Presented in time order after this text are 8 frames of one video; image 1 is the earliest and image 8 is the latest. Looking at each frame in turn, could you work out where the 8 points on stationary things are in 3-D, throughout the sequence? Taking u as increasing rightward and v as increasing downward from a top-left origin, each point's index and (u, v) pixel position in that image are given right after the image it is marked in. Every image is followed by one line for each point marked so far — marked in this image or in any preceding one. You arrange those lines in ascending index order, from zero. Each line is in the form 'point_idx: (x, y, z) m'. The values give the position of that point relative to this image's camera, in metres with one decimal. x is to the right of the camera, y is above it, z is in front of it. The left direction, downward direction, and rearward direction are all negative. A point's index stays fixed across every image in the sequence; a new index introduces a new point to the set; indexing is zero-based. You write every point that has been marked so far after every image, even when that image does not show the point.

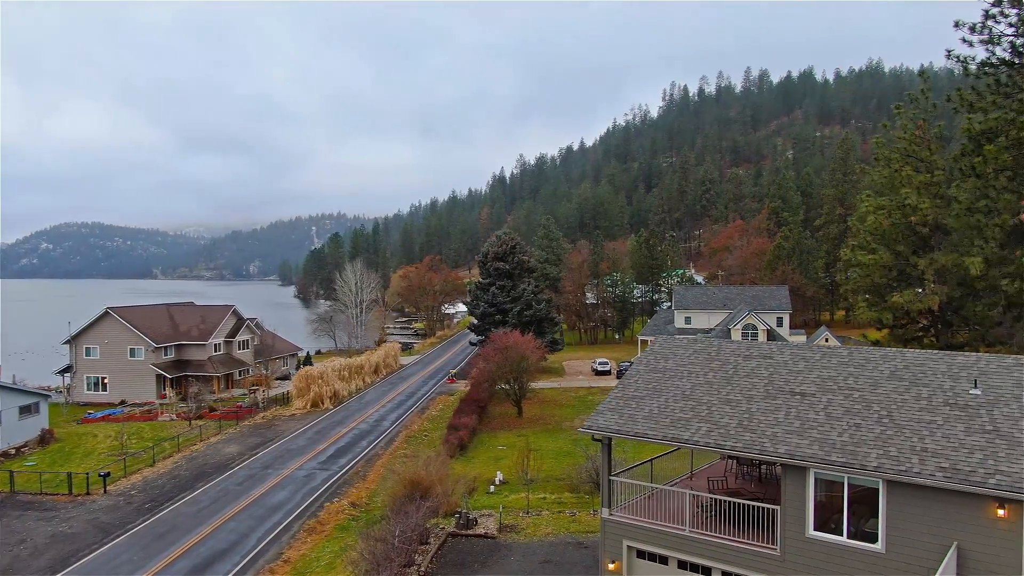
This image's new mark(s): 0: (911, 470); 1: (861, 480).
0: (+5.1, -2.3, +9.9) m
1: (+4.7, -2.6, +10.5) m
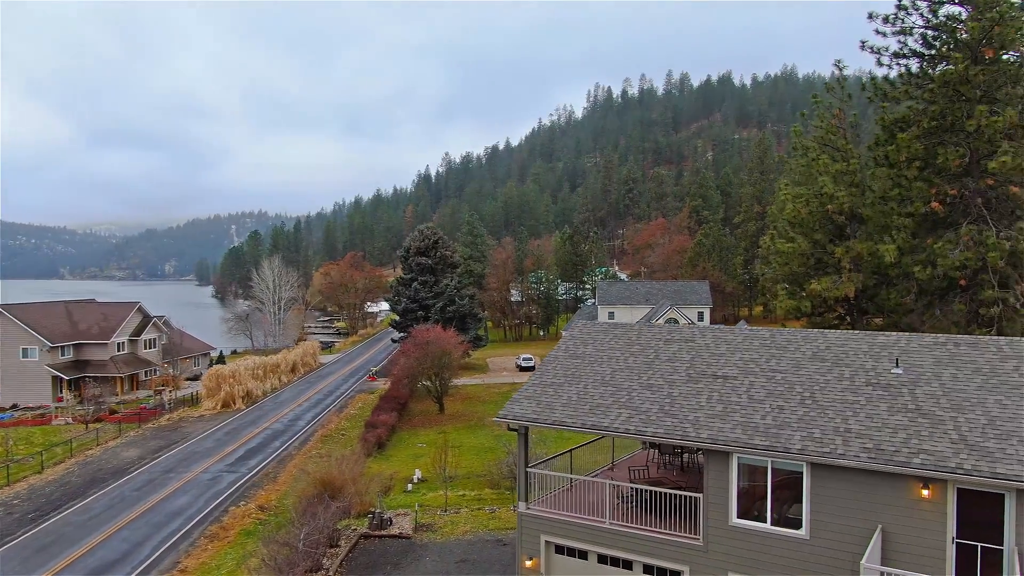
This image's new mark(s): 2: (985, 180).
0: (+3.9, -2.0, +9.5) m
1: (+3.5, -2.3, +10.1) m
2: (+12.1, +2.7, +20.0) m
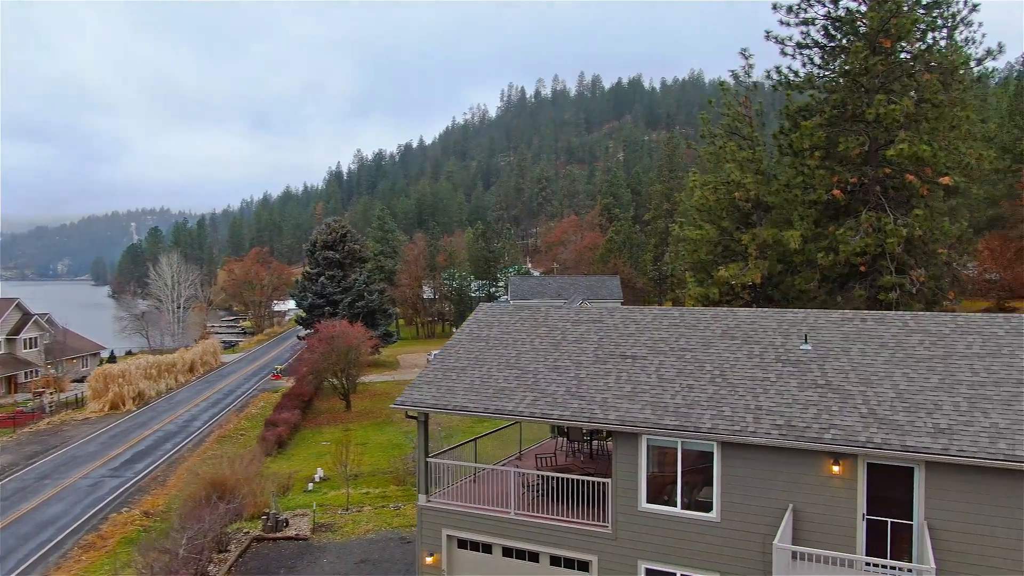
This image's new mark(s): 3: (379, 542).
0: (+2.7, -1.6, +9.2) m
1: (+2.3, -1.9, +9.6) m
2: (+9.7, +3.1, +20.4) m
3: (-2.8, -5.3, +16.5) m
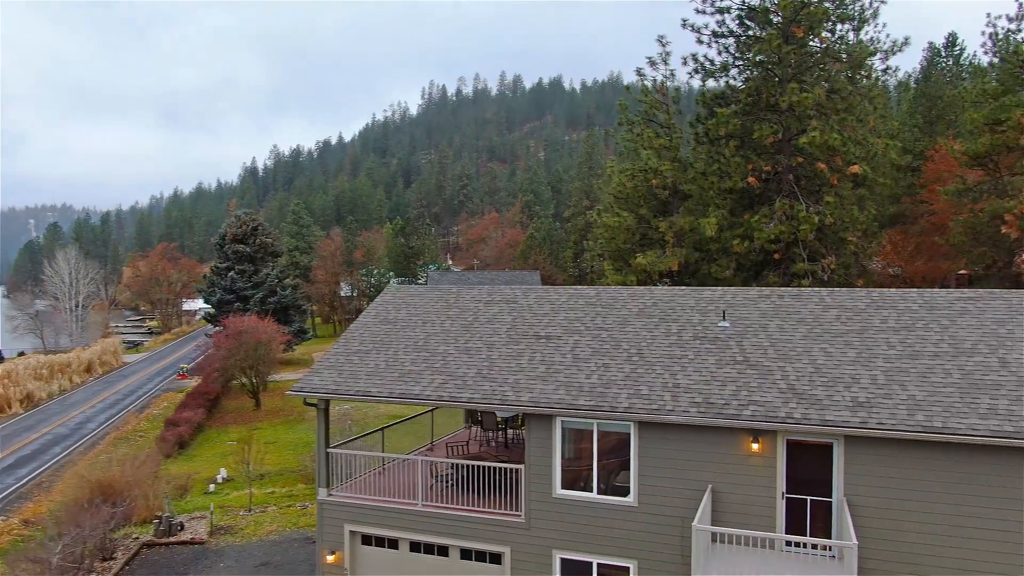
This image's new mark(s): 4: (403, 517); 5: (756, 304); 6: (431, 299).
0: (+1.7, -1.3, +8.7) m
1: (+1.2, -1.6, +9.1) m
2: (+7.5, +3.4, +20.6) m
3: (-4.5, -5.0, +15.4) m
4: (-1.4, -3.0, +10.2) m
5: (+3.2, -0.2, +10.4) m
6: (-1.3, -0.2, +12.3) m
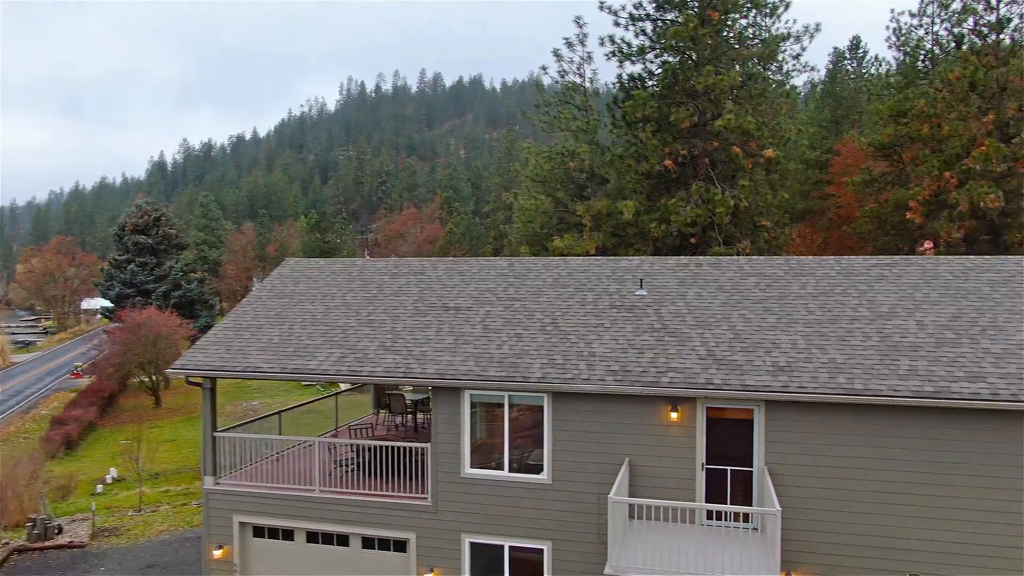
0: (+0.7, -0.9, +8.2) m
1: (+0.1, -1.2, +8.5) m
2: (+5.2, +3.9, +20.6) m
3: (-6.2, -4.6, +14.2) m
4: (-2.5, -2.6, +9.3) m
5: (+2.1, +0.2, +10.0) m
6: (-2.6, +0.2, +11.4) m
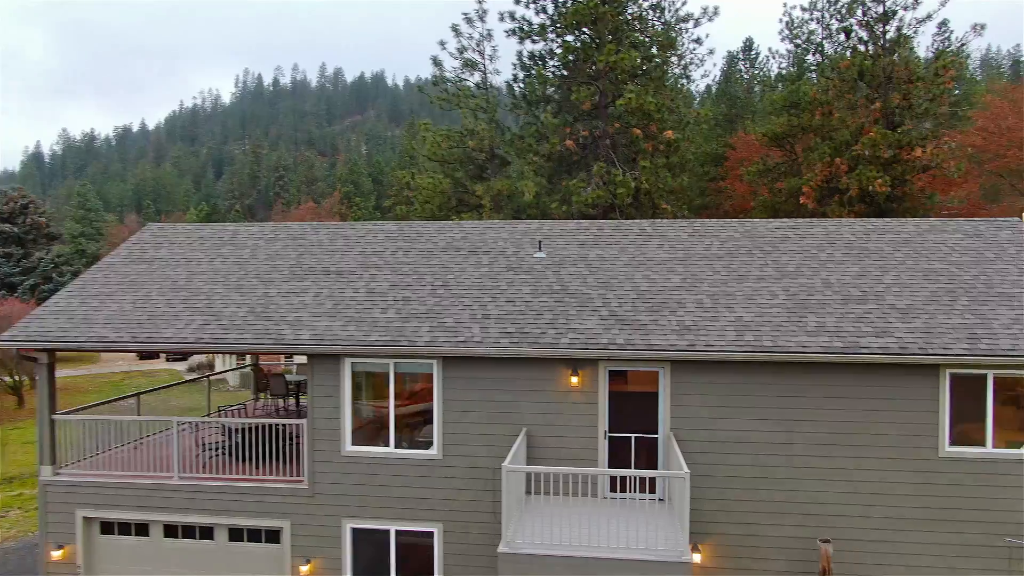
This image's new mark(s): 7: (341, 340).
0: (-0.4, -0.5, +7.4) m
1: (-1.0, -0.8, +7.7) m
2: (+2.6, +4.3, +20.3) m
3: (-7.9, -4.2, +12.6) m
4: (-3.7, -2.1, +8.2) m
5: (+0.8, +0.6, +9.4) m
6: (-4.1, +0.7, +10.2) m
7: (-1.6, -0.5, +7.6) m
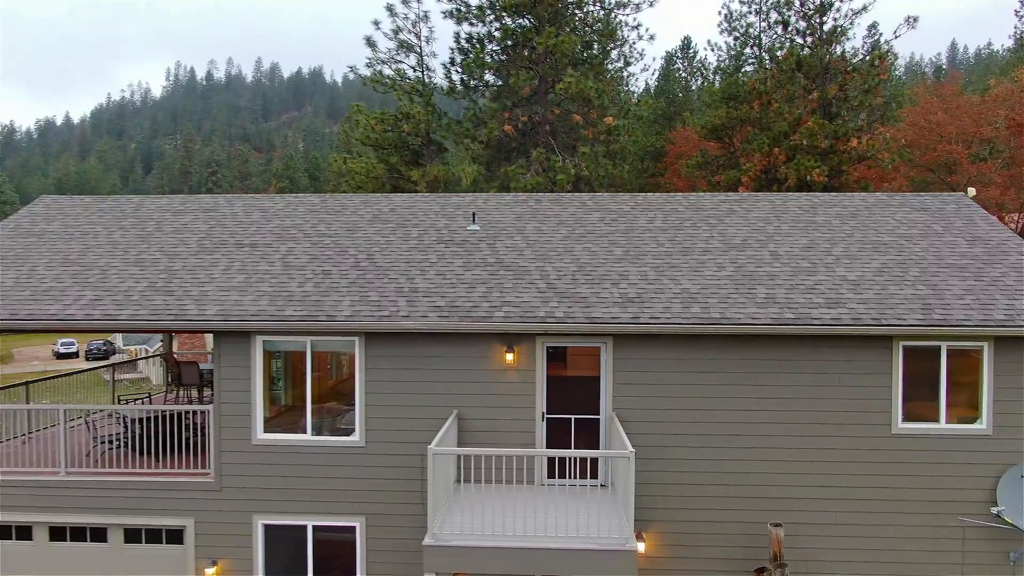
0: (-1.0, -0.2, +6.7) m
1: (-1.6, -0.5, +7.0) m
2: (+1.0, +4.6, +19.8) m
3: (-8.9, -4.0, +11.4) m
4: (-4.4, -1.9, +7.2) m
5: (0.0, +0.9, +8.9) m
6: (-4.9, +0.9, +9.3) m
7: (-2.3, -0.2, +6.8) m
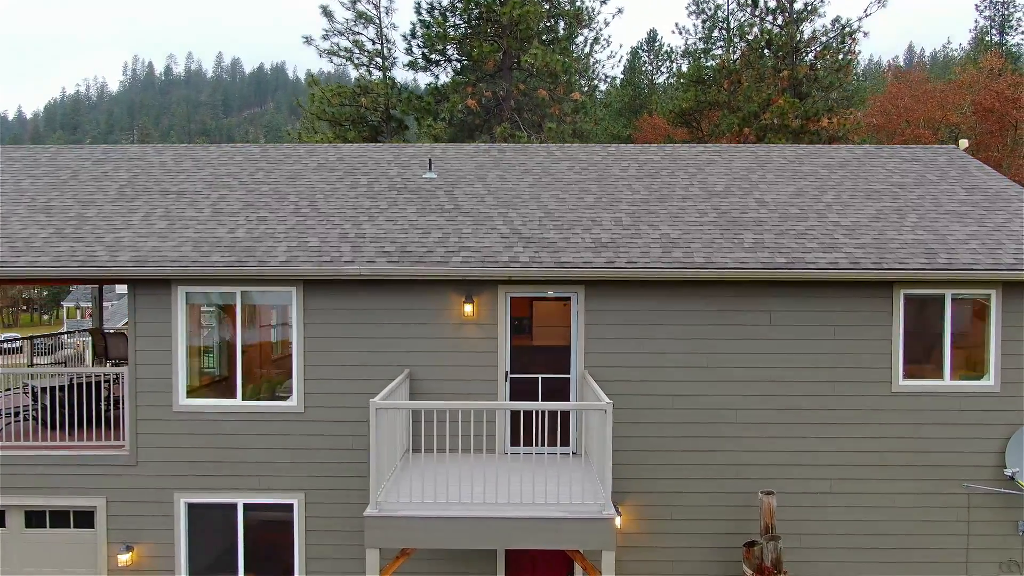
0: (-1.3, +0.2, +5.9) m
1: (-1.9, -0.1, +6.1) m
2: (+0.1, +5.0, +19.1) m
3: (-9.4, -3.5, +10.2) m
4: (-4.7, -1.4, +6.3) m
5: (-0.4, +1.3, +8.1) m
6: (-5.3, +1.4, +8.3) m
7: (-2.6, +0.2, +5.9) m
